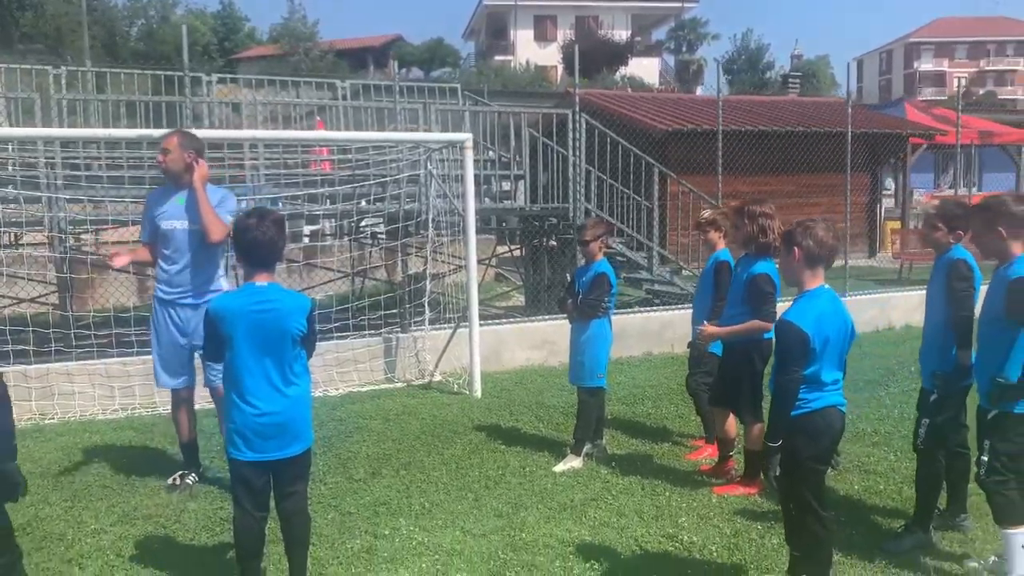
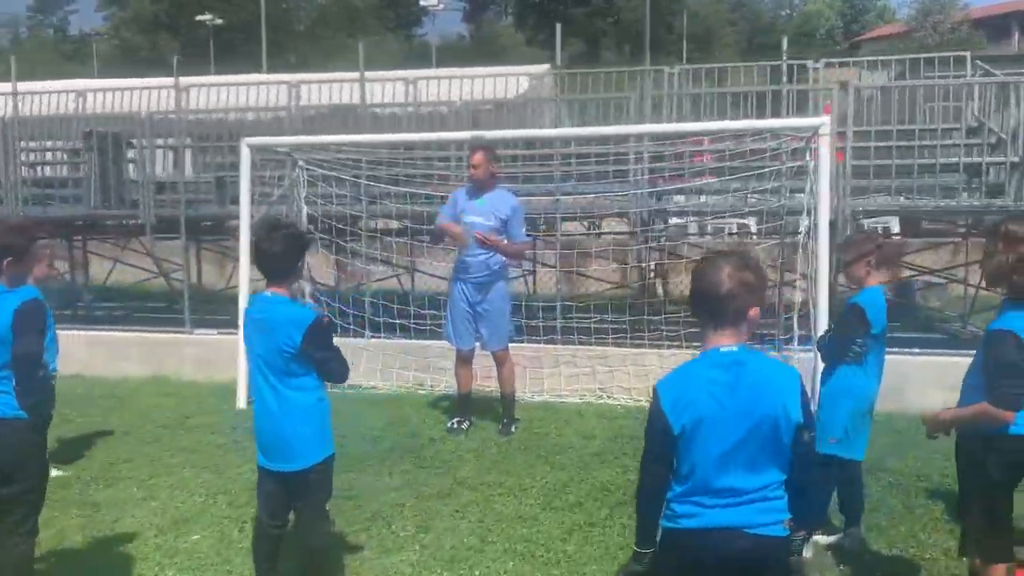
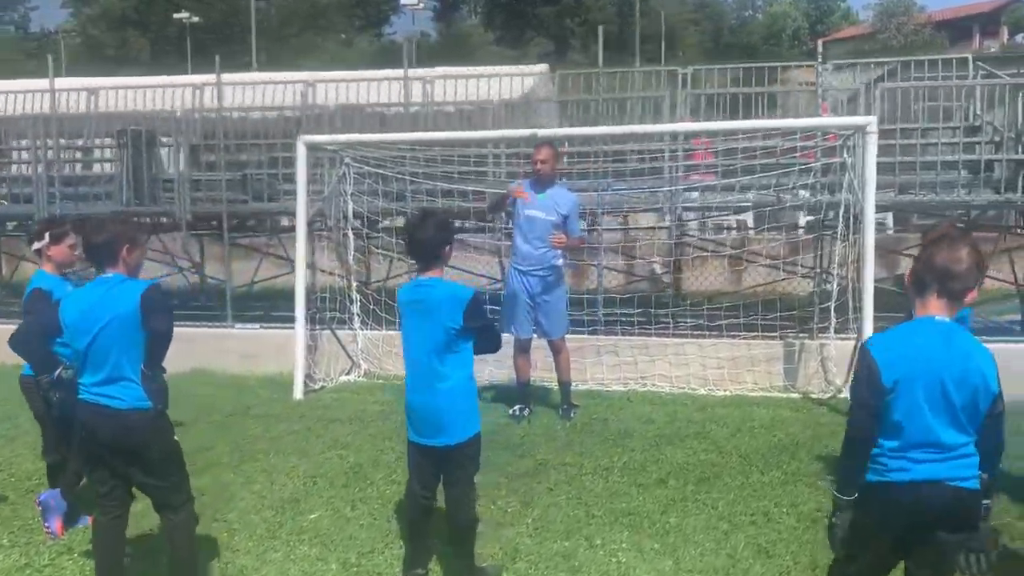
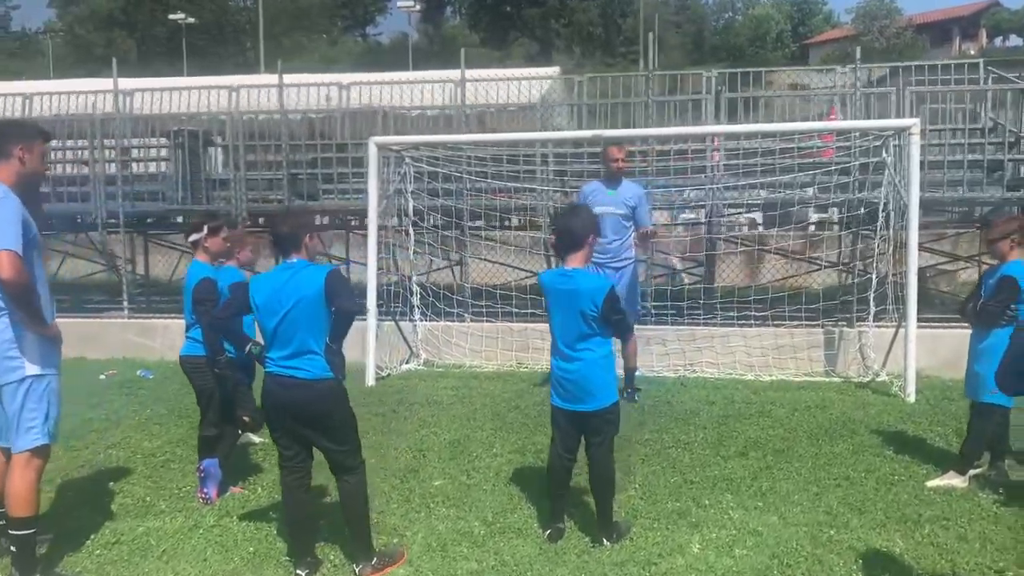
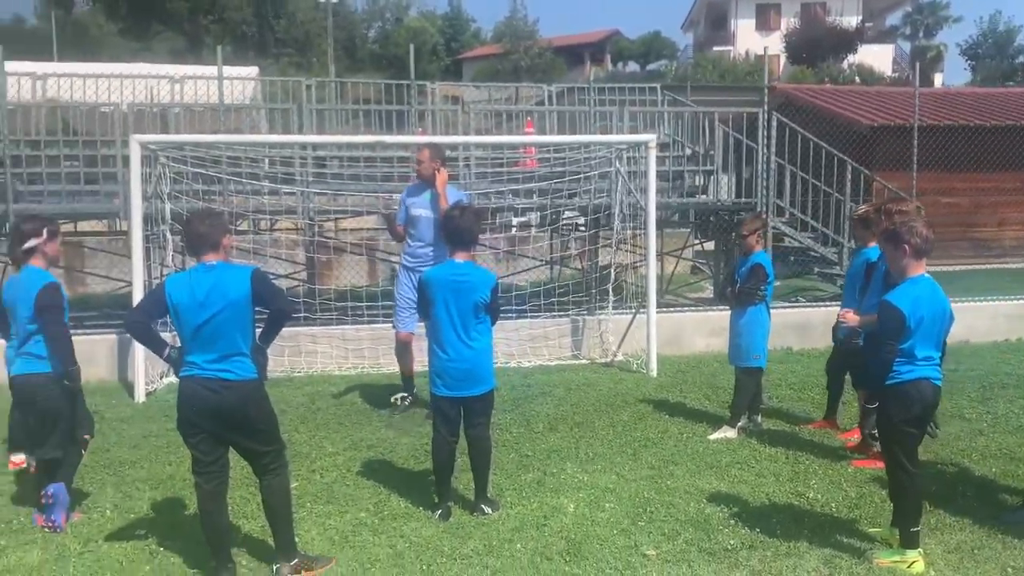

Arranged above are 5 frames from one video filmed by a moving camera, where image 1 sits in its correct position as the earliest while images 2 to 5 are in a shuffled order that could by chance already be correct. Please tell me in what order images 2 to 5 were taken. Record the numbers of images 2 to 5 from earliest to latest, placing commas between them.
5, 4, 3, 2
